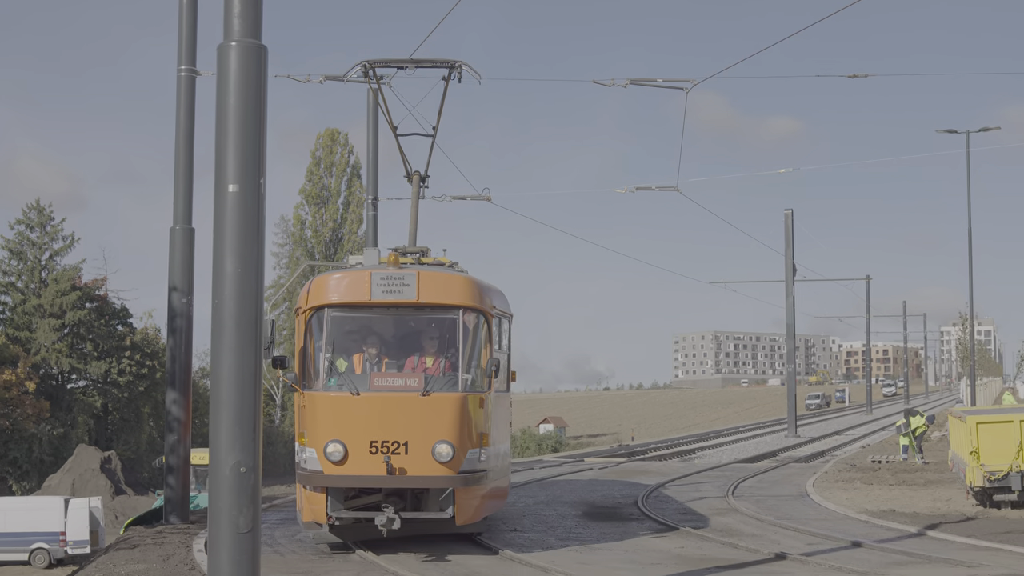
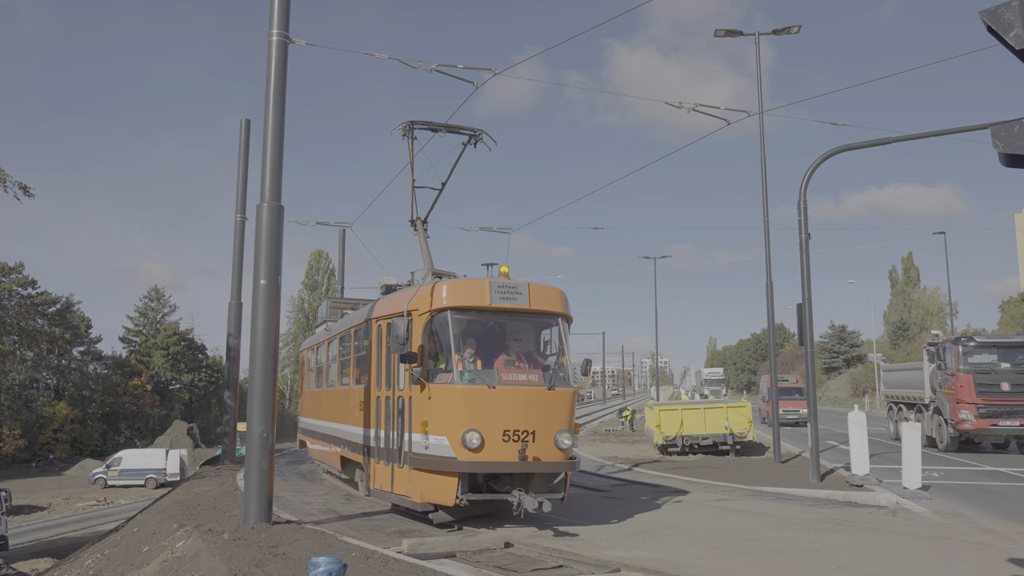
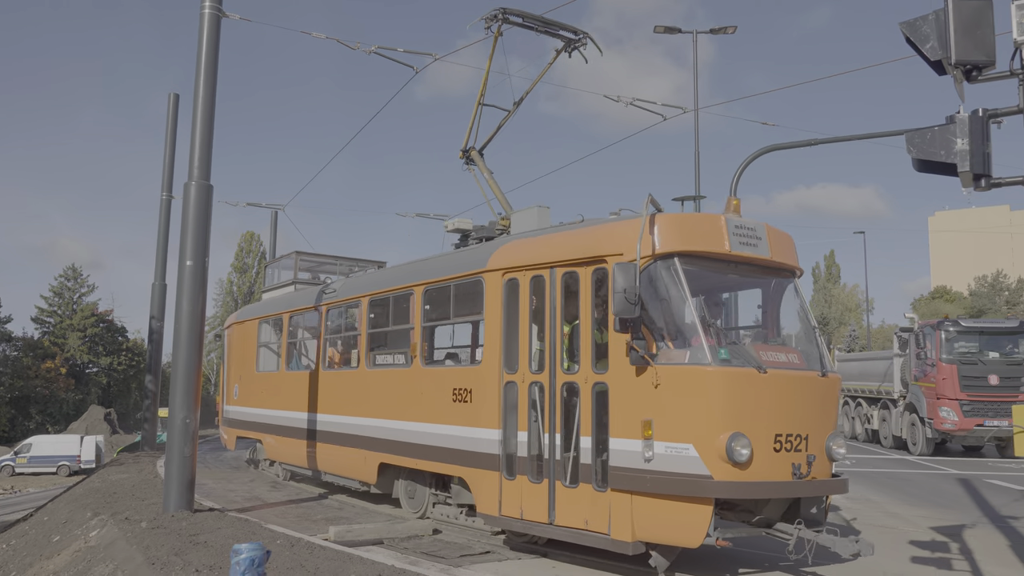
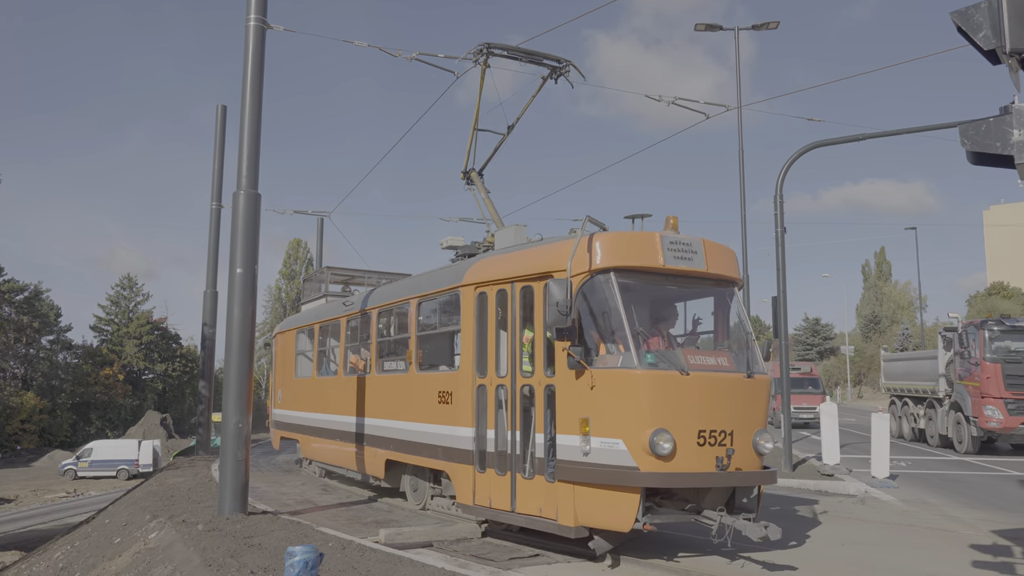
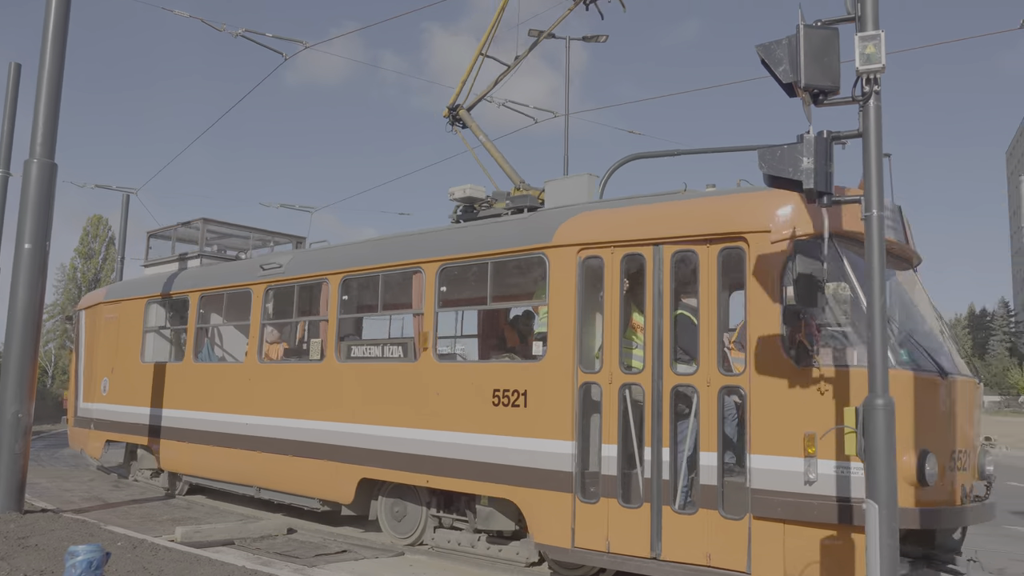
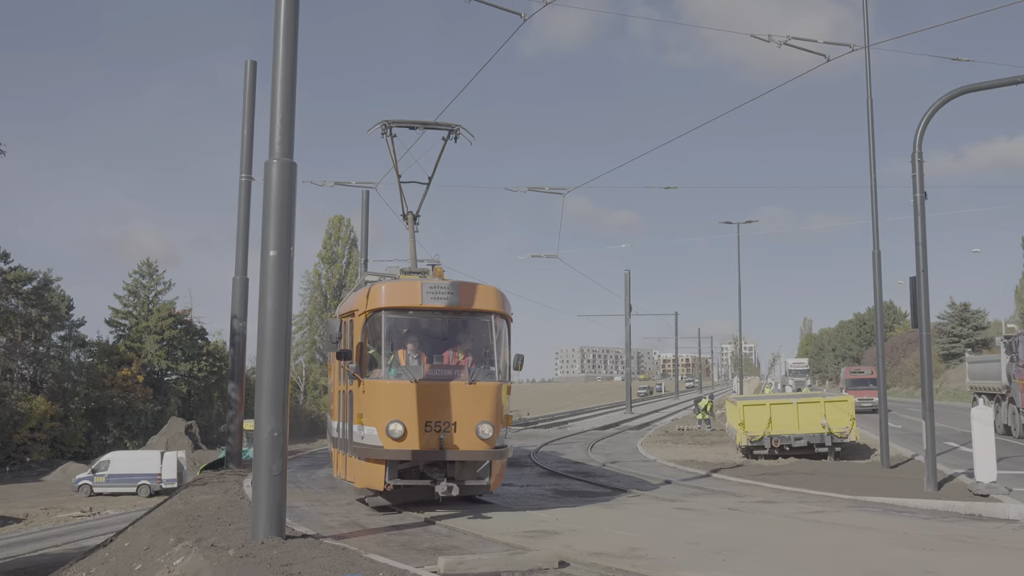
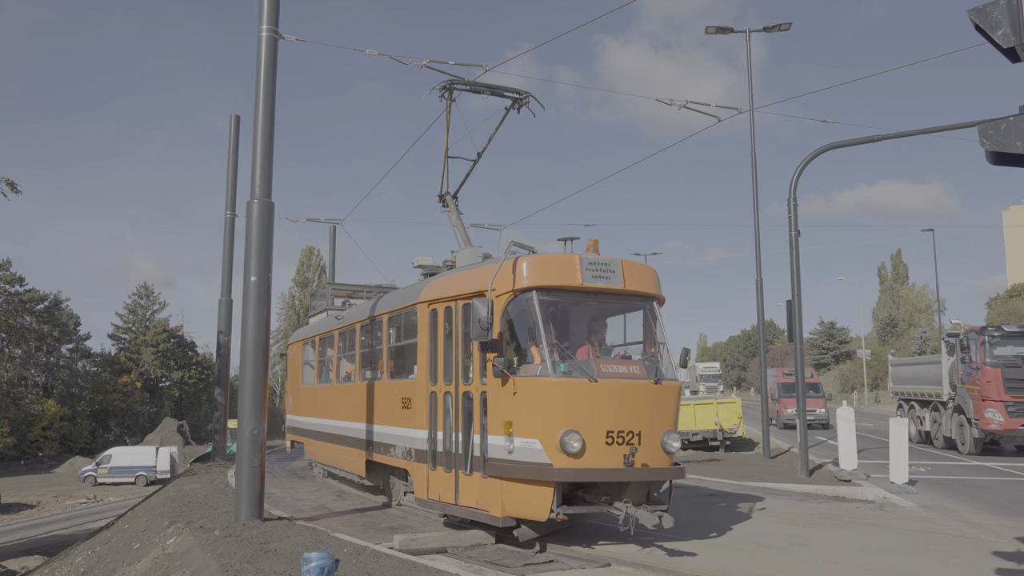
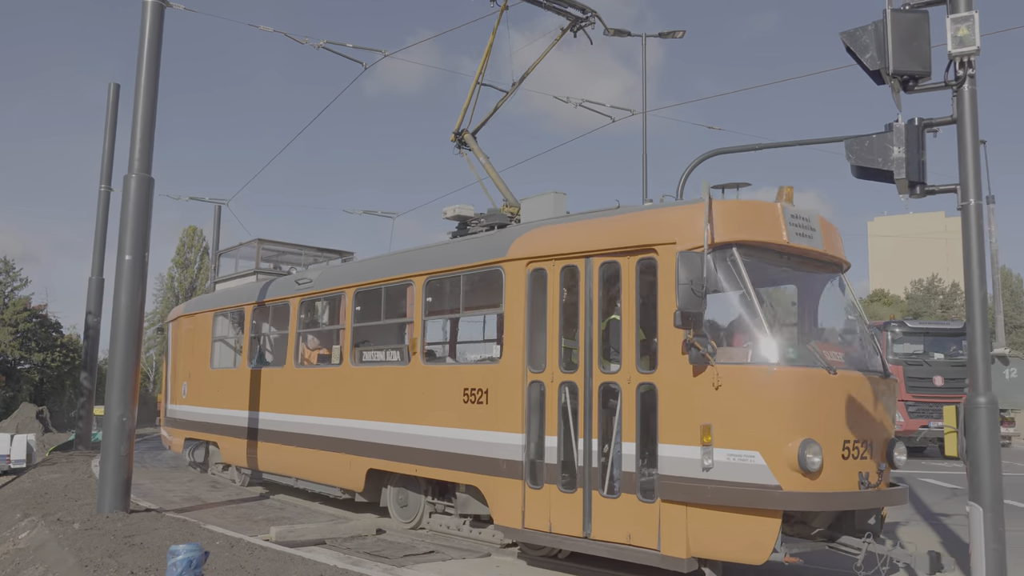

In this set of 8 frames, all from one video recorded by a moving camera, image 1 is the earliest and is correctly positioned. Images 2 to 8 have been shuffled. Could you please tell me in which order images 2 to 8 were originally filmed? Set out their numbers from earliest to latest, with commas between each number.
6, 2, 7, 4, 3, 8, 5
